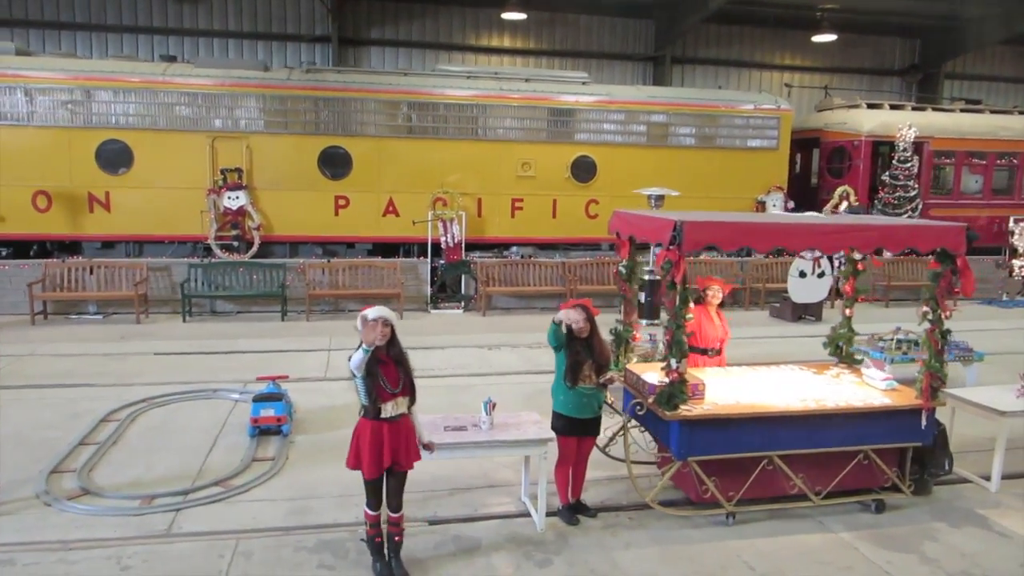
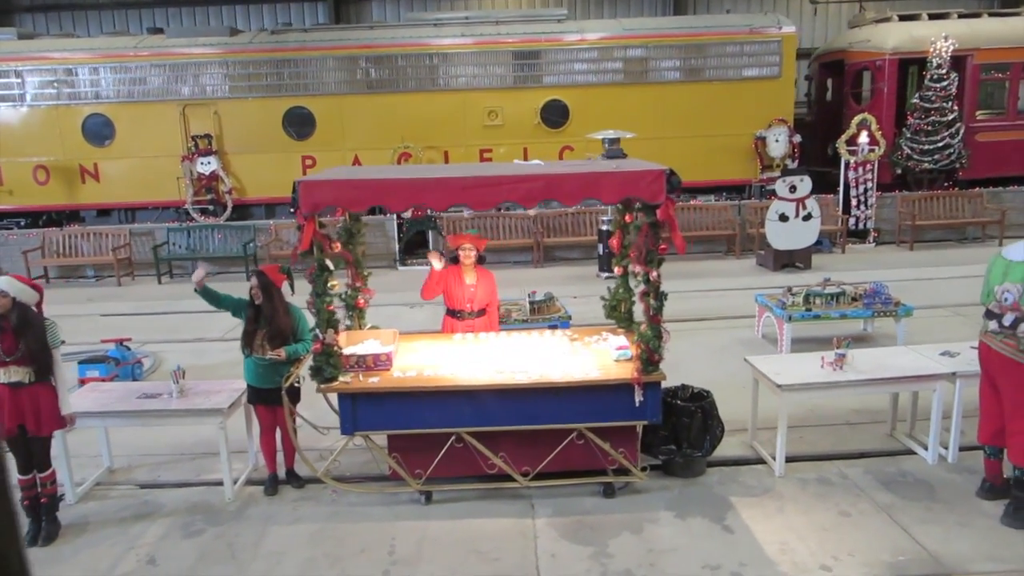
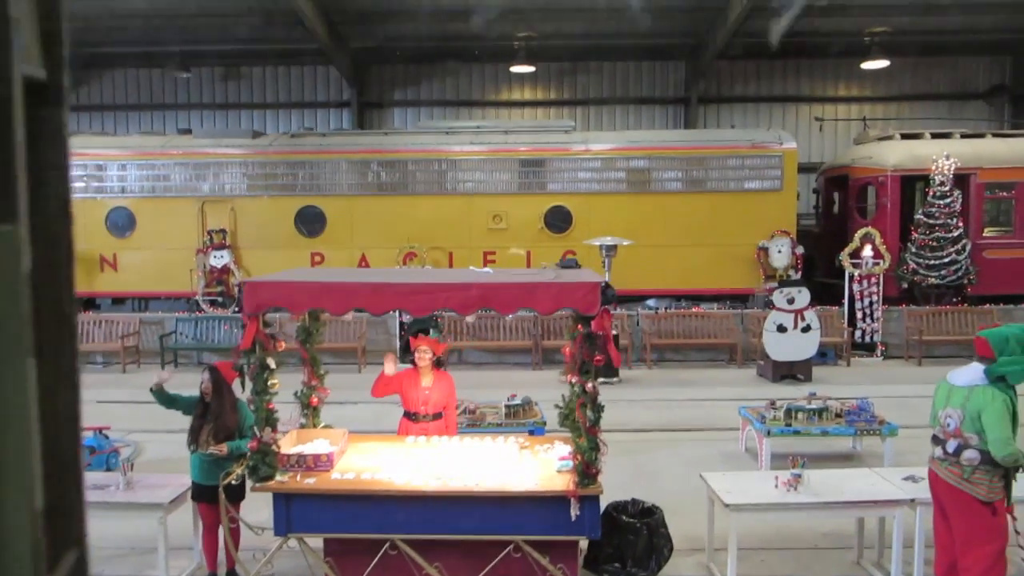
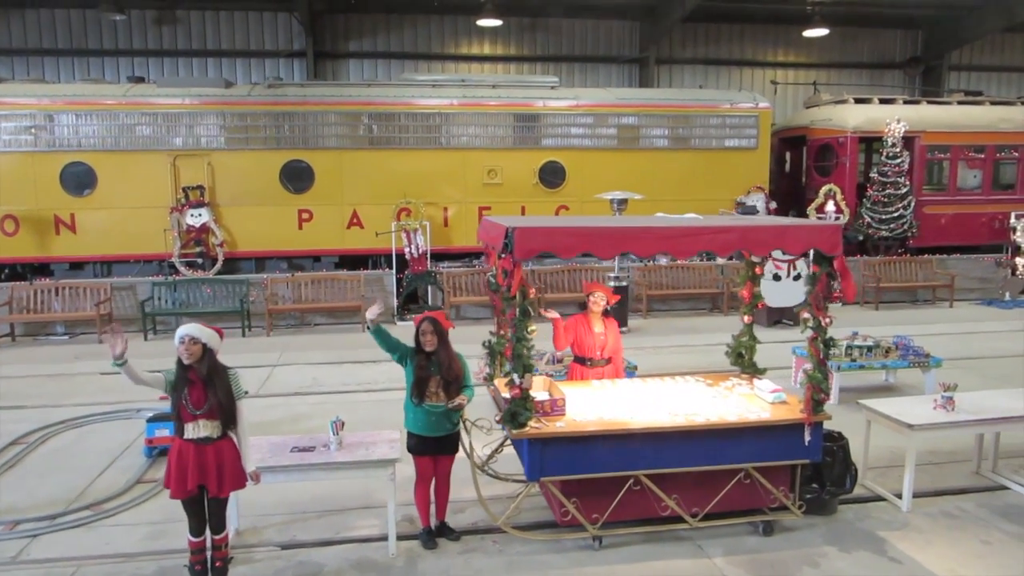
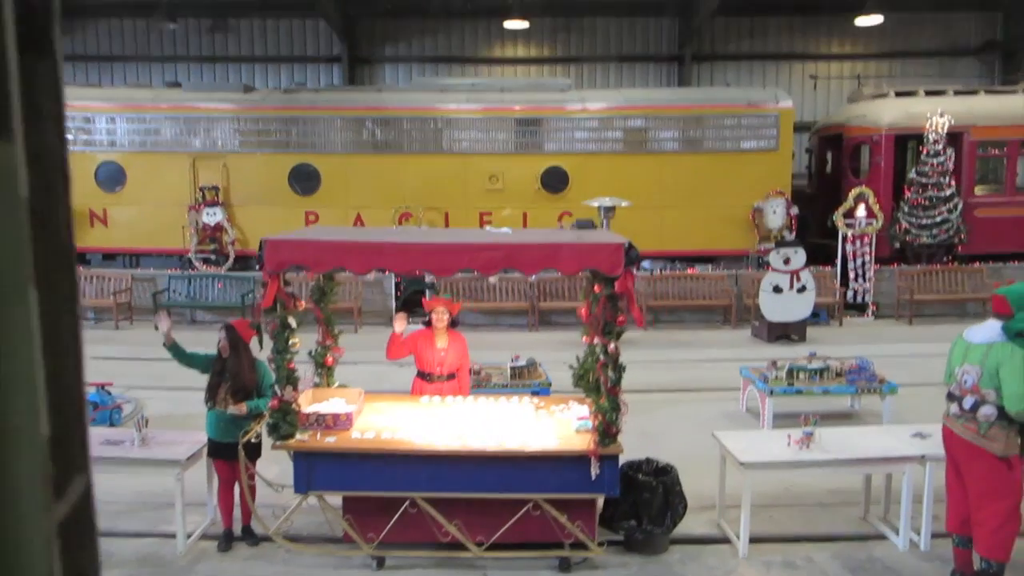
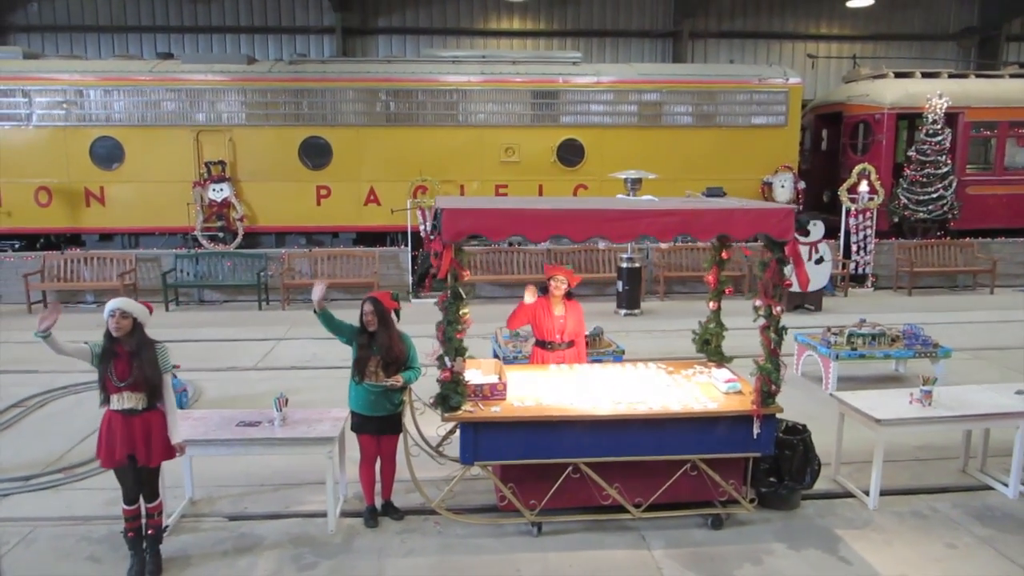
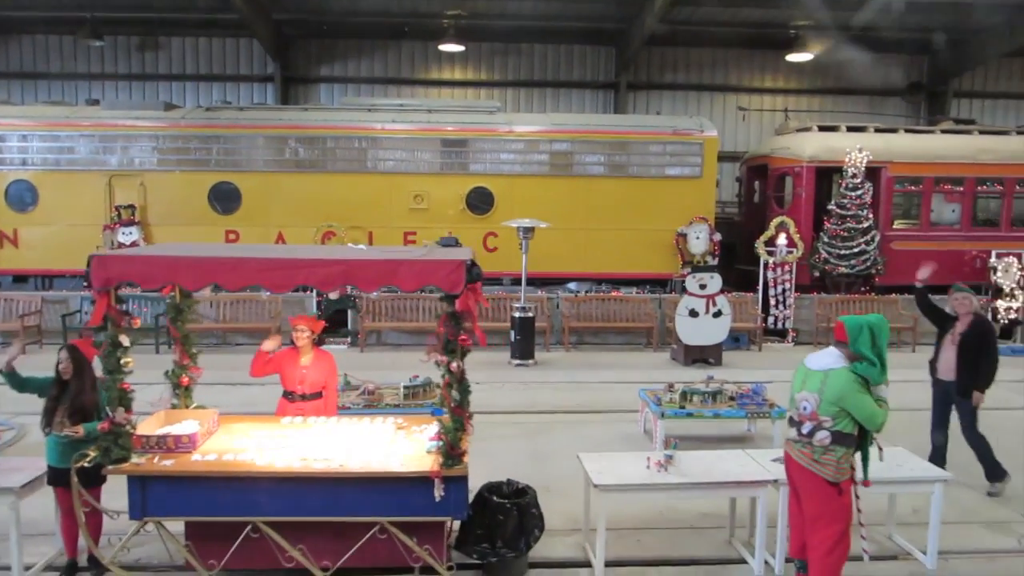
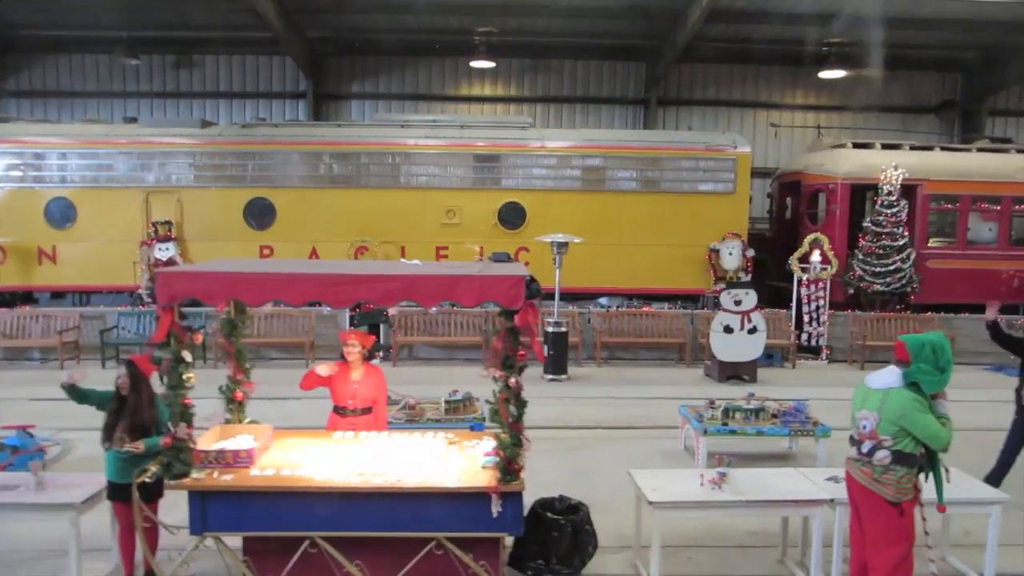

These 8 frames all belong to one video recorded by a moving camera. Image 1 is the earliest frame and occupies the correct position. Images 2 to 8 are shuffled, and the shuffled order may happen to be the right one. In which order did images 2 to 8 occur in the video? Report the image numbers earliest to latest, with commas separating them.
4, 6, 2, 5, 3, 8, 7
